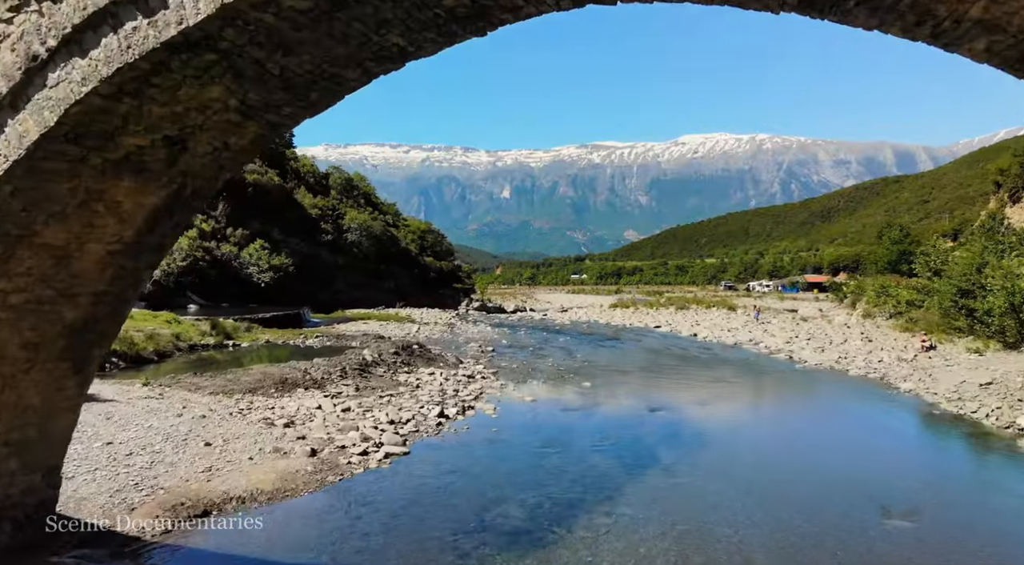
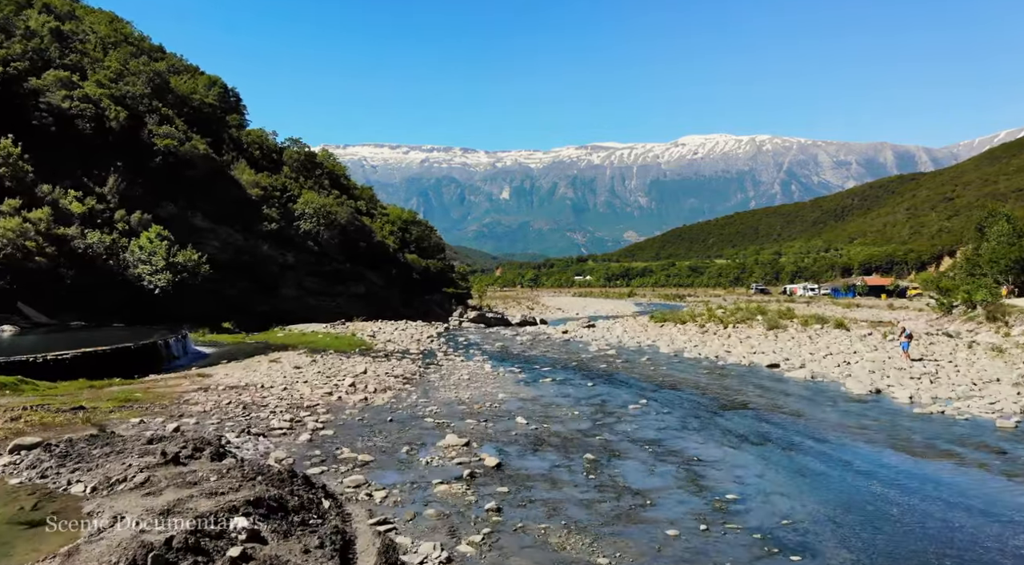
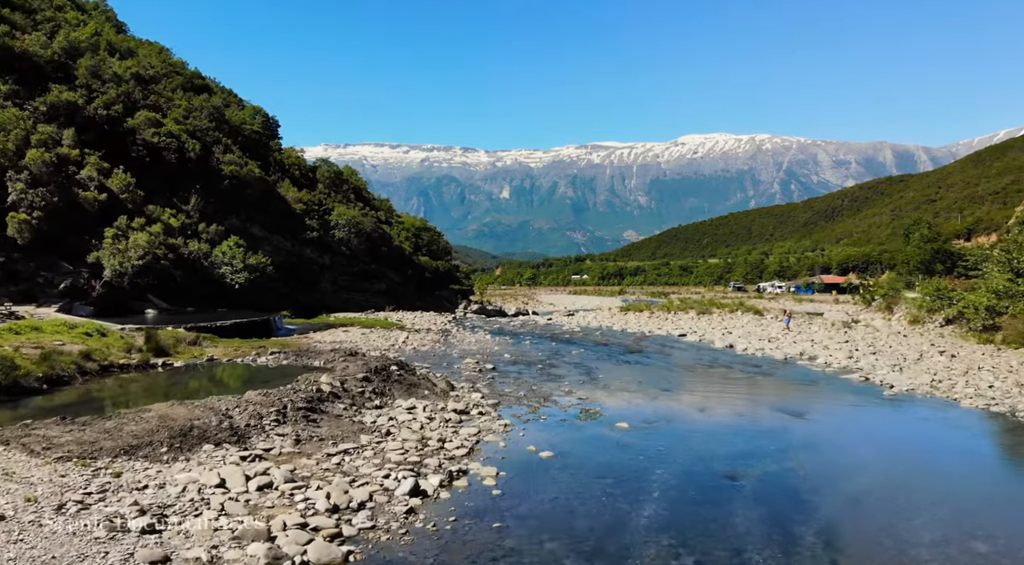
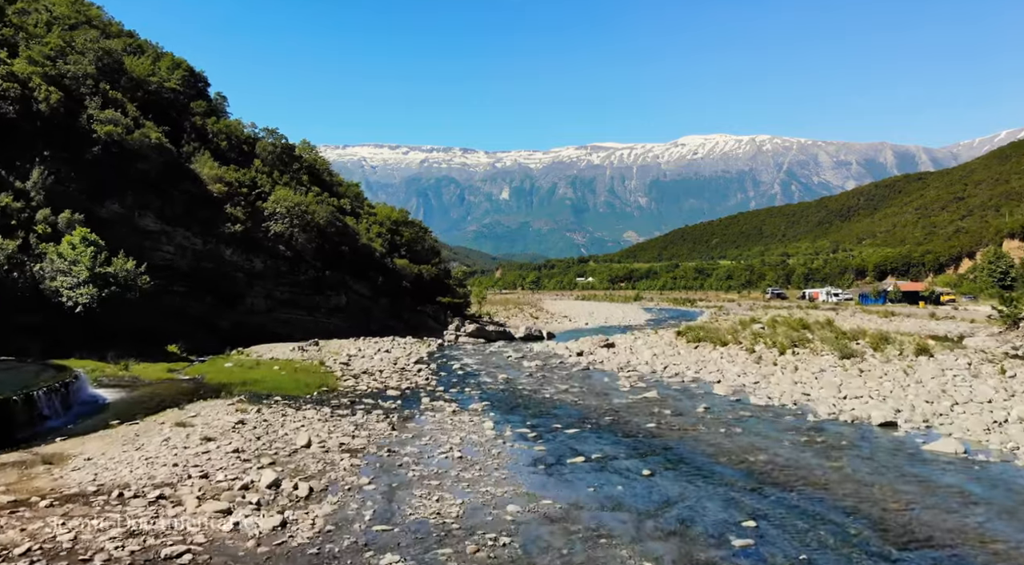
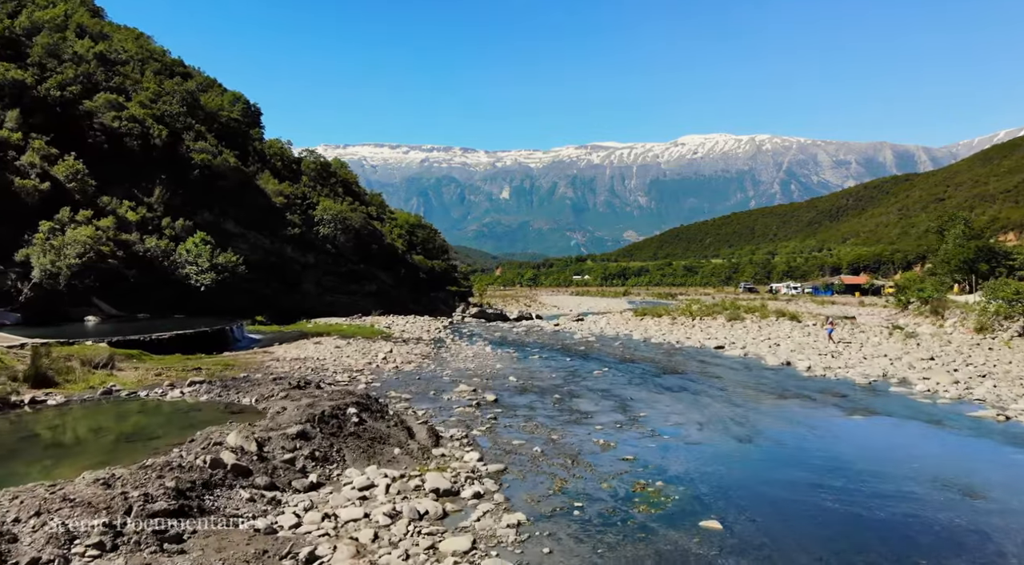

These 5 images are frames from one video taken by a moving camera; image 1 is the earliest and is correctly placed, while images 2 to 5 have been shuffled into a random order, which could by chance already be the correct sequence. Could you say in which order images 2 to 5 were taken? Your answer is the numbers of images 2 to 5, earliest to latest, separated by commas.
3, 5, 2, 4
